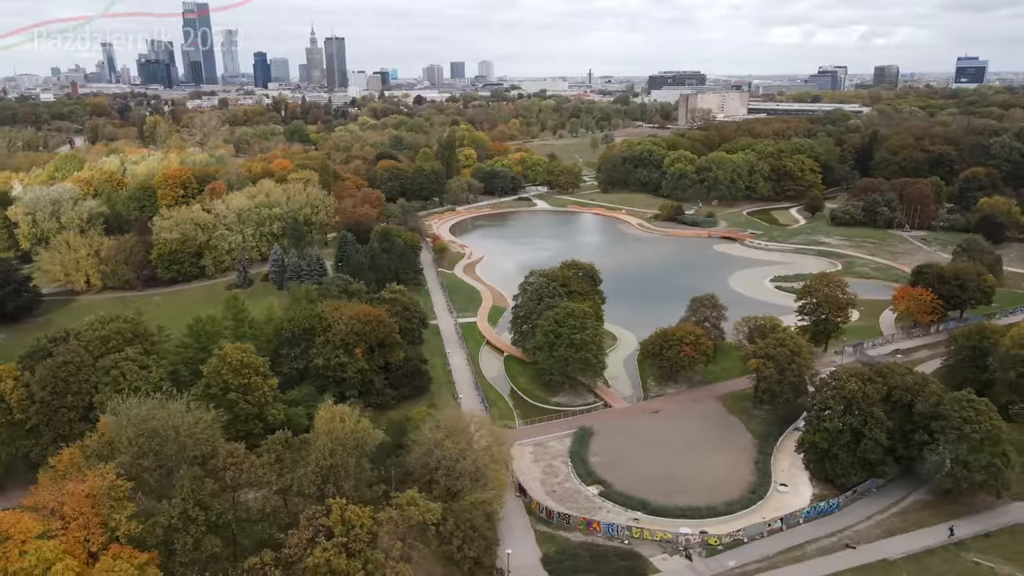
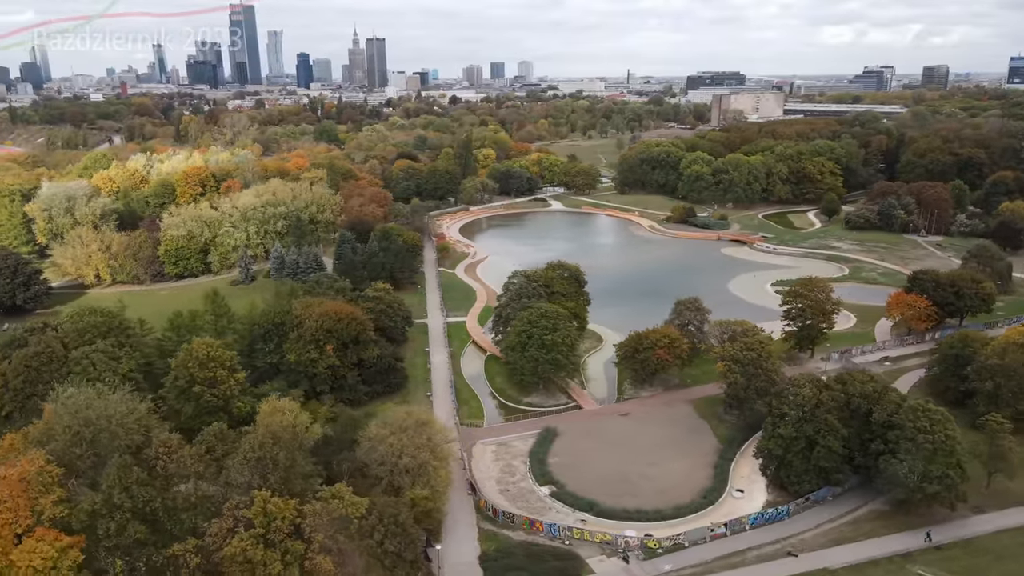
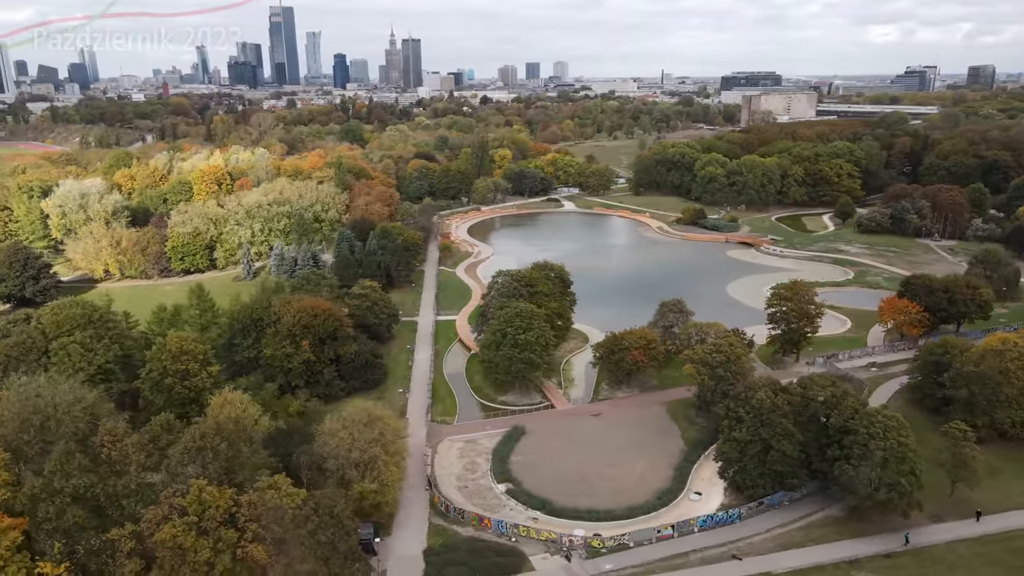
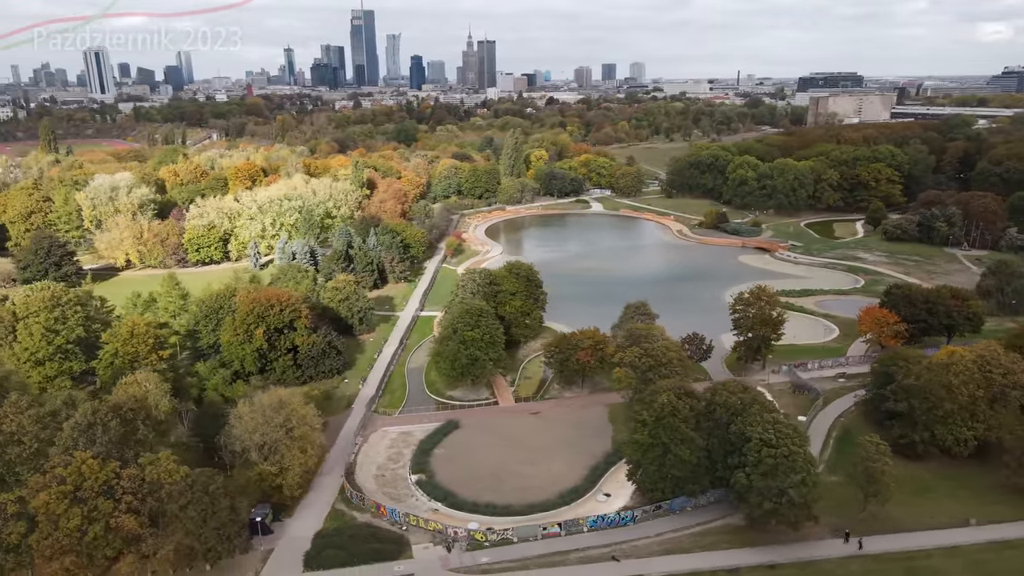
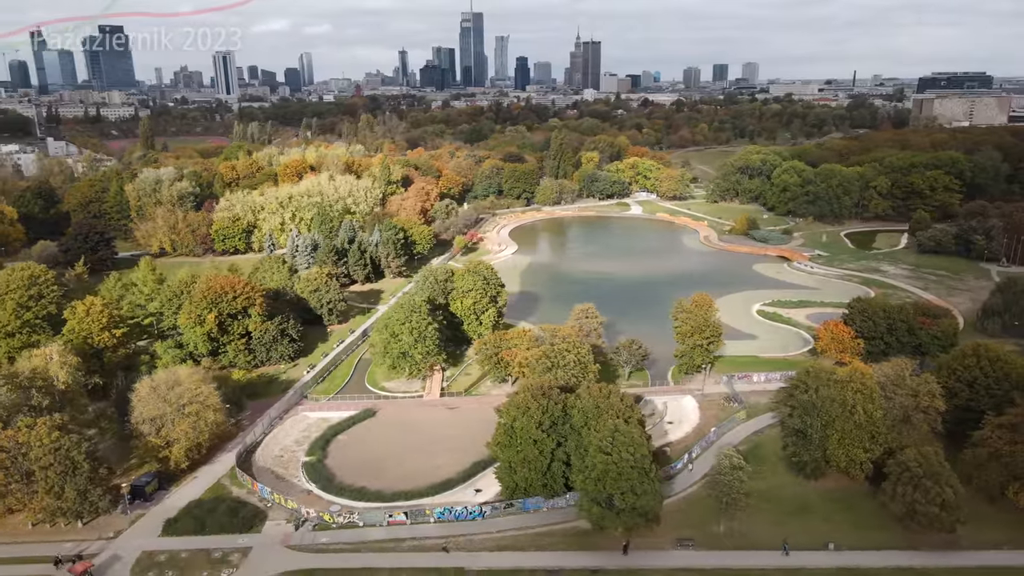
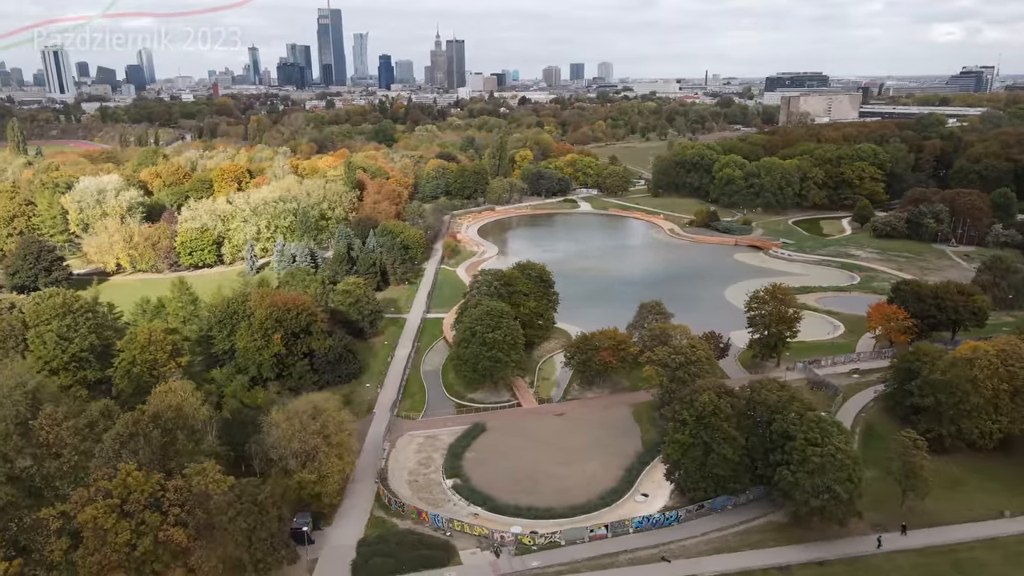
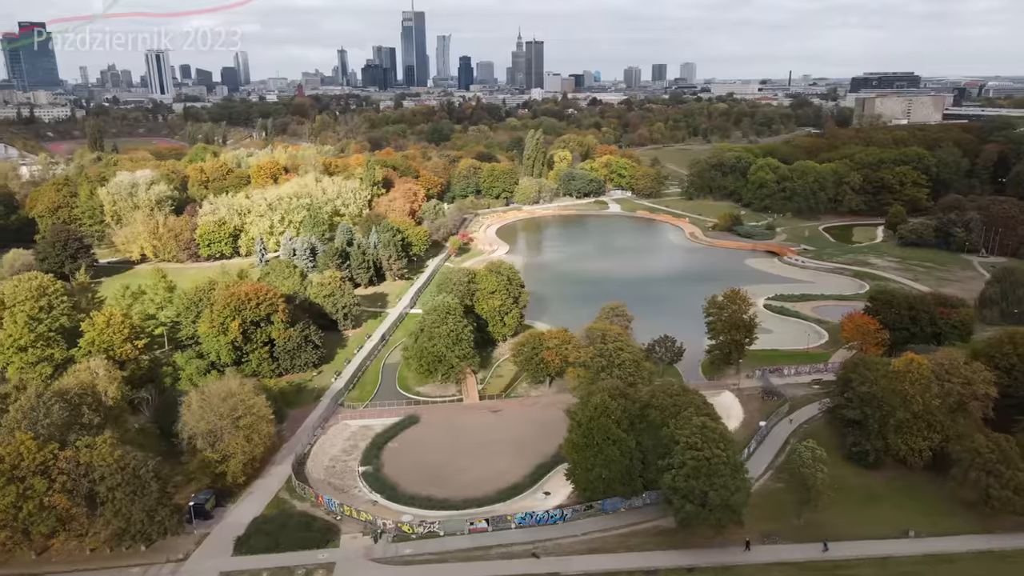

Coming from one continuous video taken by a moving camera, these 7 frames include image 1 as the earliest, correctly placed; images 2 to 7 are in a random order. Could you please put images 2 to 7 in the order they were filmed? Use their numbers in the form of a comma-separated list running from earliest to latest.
2, 3, 6, 4, 7, 5
